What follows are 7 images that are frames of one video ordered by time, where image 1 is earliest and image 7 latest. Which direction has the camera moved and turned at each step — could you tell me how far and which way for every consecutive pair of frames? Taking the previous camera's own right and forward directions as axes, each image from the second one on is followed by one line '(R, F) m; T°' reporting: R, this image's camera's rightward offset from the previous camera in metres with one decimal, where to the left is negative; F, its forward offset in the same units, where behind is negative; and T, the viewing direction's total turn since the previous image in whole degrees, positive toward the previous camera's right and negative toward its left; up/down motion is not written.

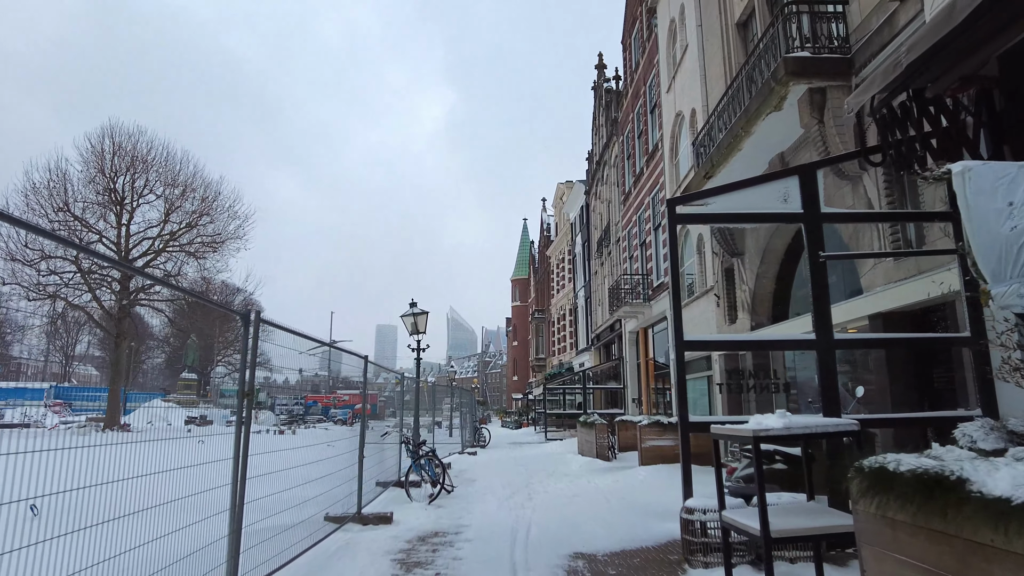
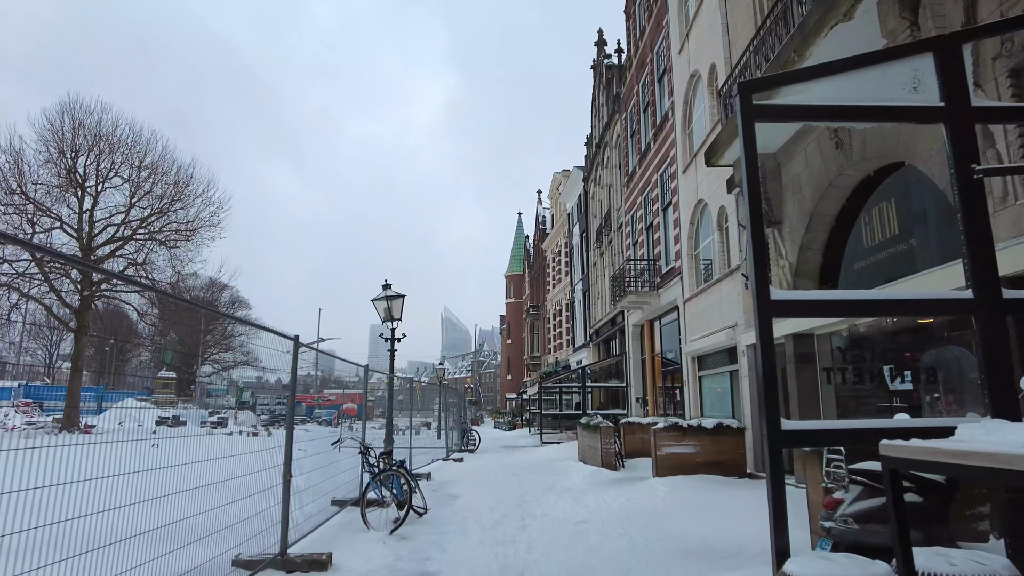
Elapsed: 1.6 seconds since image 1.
(+0.1, +2.0) m; 0°
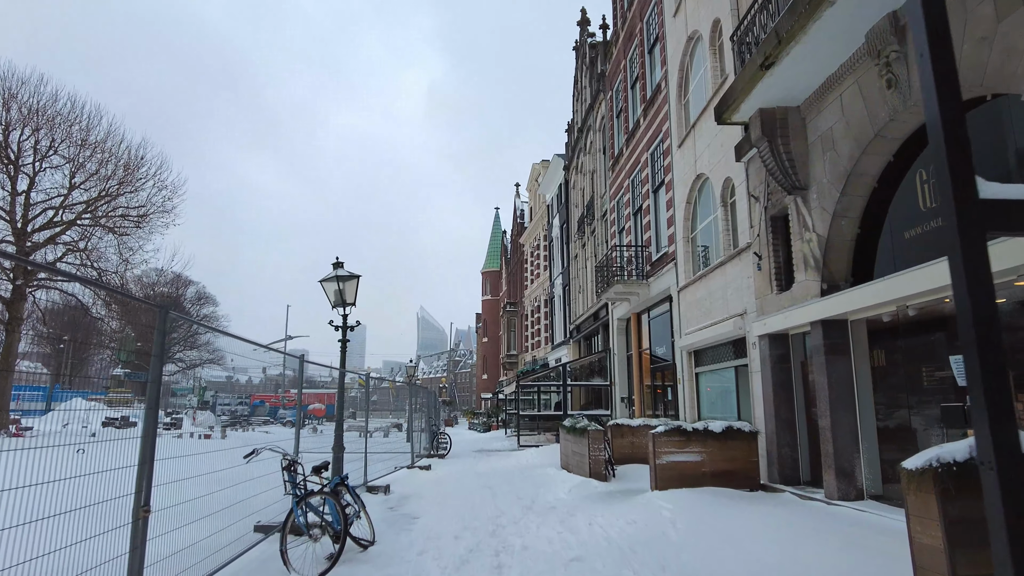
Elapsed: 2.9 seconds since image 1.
(0.0, +1.7) m; +2°
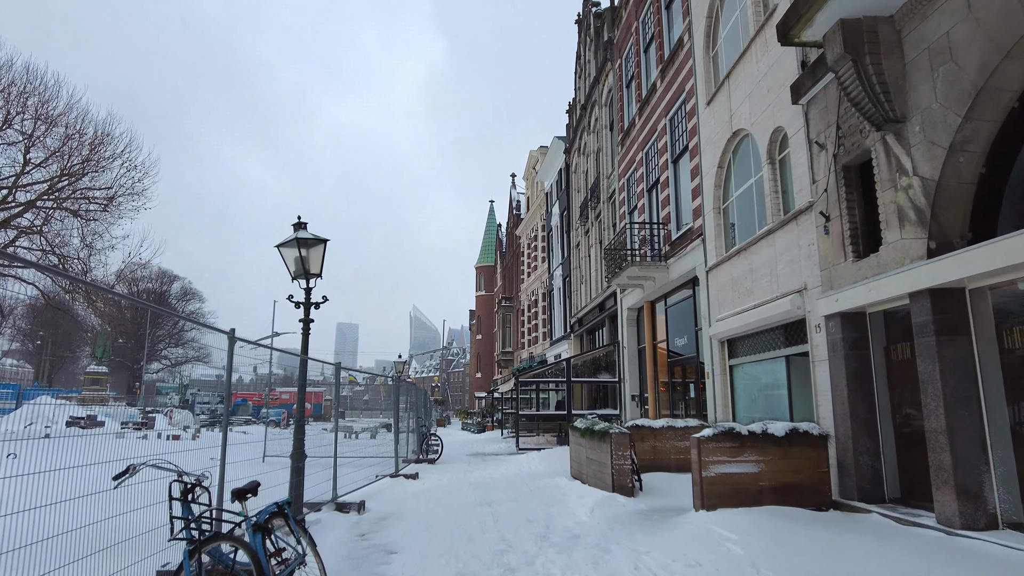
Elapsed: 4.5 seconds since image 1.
(-0.2, +1.9) m; +1°
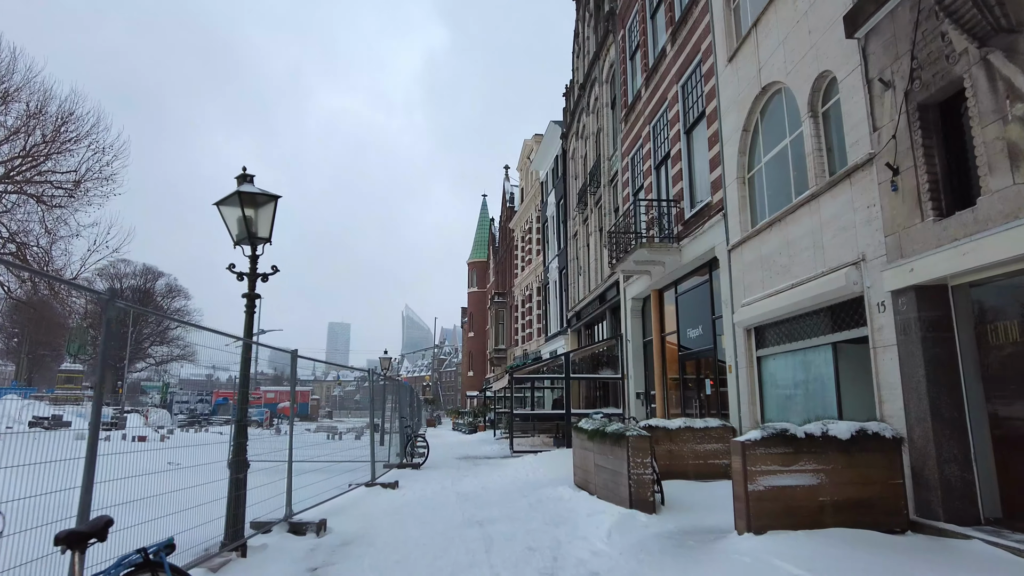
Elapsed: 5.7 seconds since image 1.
(0.0, +1.5) m; +1°
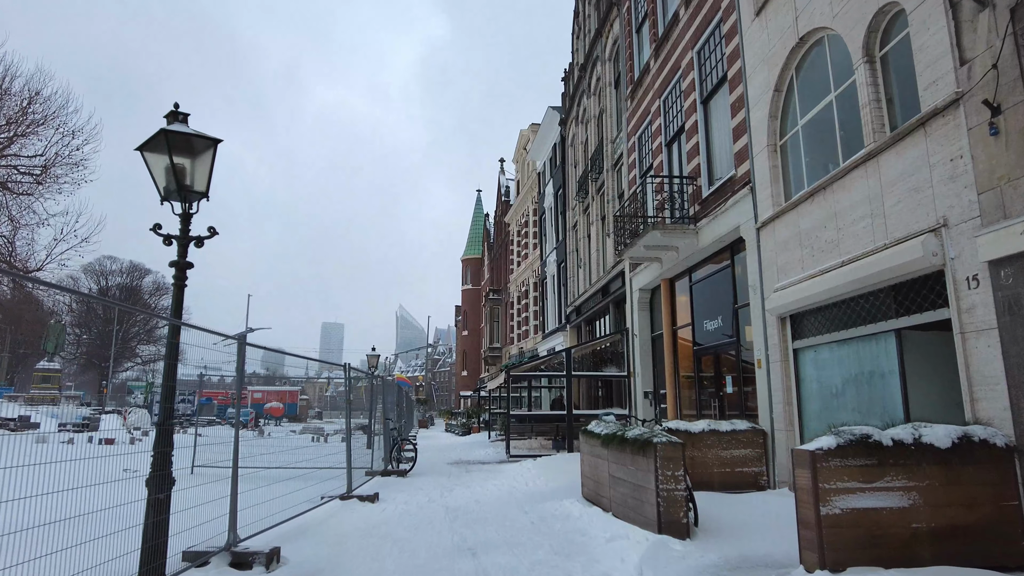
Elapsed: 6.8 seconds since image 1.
(-0.1, +1.3) m; +1°
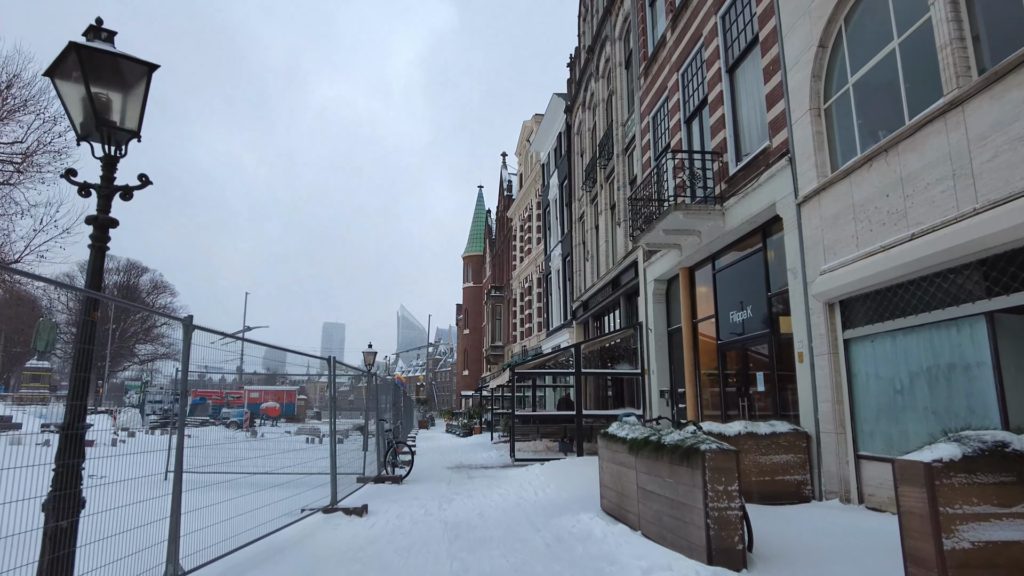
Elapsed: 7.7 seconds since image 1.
(-0.1, +1.1) m; 0°
